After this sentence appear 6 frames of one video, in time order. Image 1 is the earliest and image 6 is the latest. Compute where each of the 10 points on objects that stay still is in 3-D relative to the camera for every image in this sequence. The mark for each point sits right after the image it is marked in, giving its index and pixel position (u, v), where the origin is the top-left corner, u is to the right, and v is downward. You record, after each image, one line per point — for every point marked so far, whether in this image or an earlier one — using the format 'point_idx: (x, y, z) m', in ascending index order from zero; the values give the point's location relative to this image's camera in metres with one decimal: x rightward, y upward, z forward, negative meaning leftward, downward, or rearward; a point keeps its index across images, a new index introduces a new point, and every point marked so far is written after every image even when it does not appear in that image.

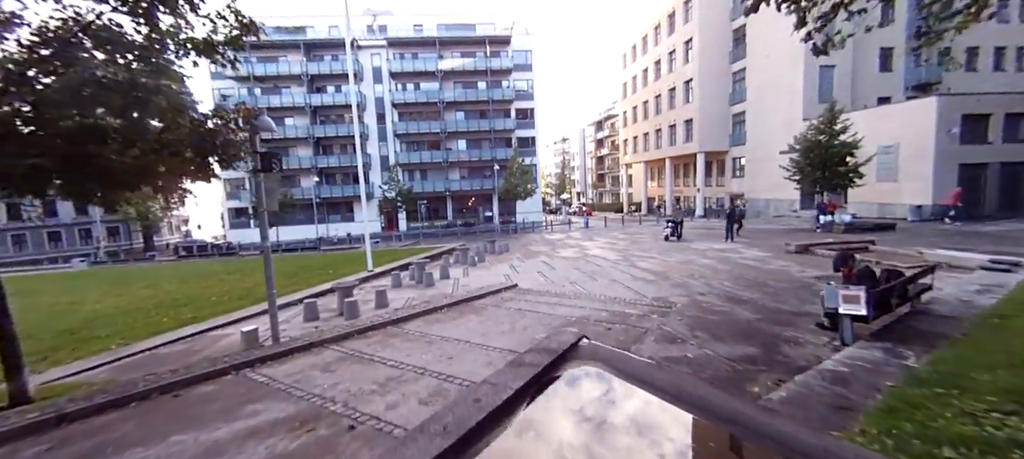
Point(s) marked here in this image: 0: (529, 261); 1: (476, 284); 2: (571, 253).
0: (+0.7, -1.3, +17.0) m
1: (-1.2, -1.7, +12.2) m
2: (+2.6, -1.1, +18.6) m
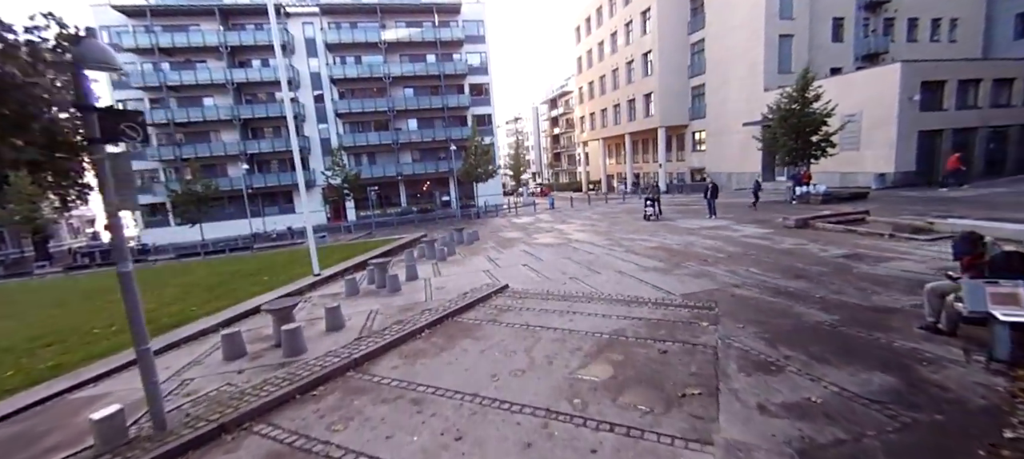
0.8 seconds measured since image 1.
0: (-0.2, -0.8, +14.8) m
1: (-1.5, -1.4, +9.9) m
2: (+1.5, -0.4, +16.7) m
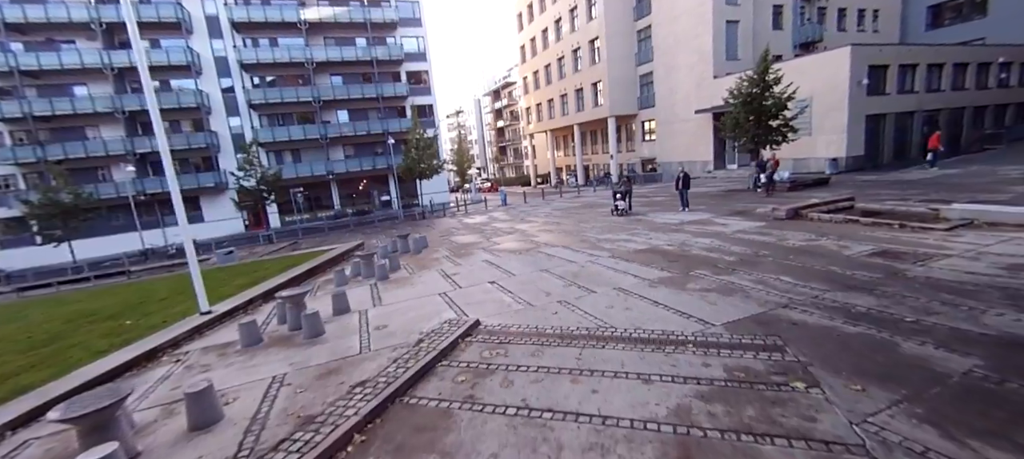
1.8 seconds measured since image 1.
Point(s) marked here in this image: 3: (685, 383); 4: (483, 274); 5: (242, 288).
0: (-1.5, -1.0, +12.2) m
1: (-2.0, -1.7, +7.1) m
2: (-0.1, -0.5, +14.2) m
3: (+1.8, -1.6, +4.2) m
4: (-0.7, -1.1, +10.1) m
5: (-7.6, -1.7, +11.1) m
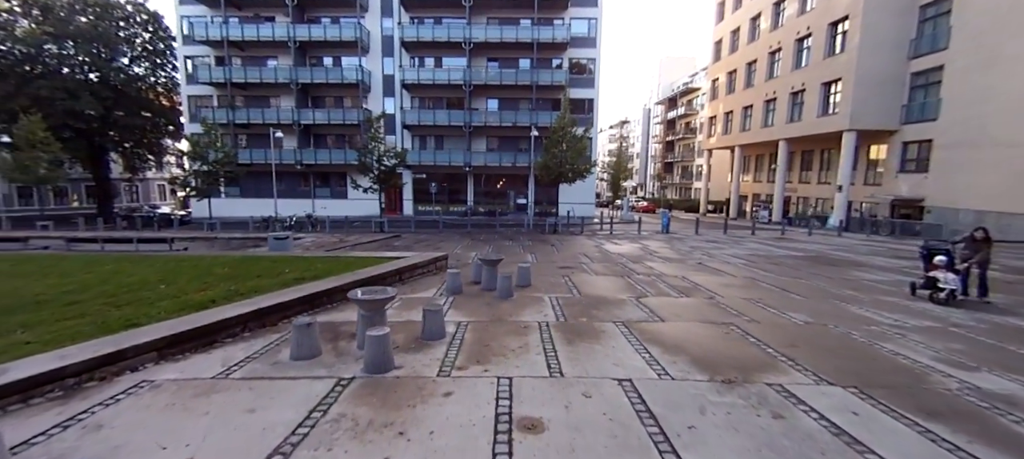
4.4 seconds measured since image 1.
0: (+0.8, -1.7, +5.1) m
1: (-1.6, -2.0, +0.6) m
2: (+2.9, -1.6, +6.6) m
3: (+1.0, -2.4, -3.5) m
4: (+0.7, -1.8, +2.9) m
5: (-5.3, -1.3, +6.3) m
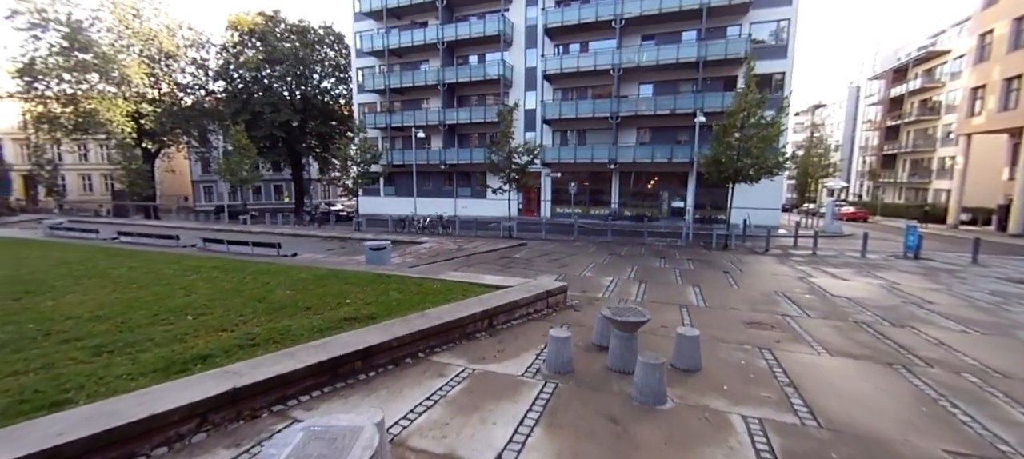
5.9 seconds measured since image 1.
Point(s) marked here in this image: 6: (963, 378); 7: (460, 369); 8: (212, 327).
0: (+1.3, -2.2, +1.1) m
1: (-2.6, -2.4, -2.3) m
2: (+3.7, -2.2, +1.7) m
3: (-1.7, -2.9, -7.1) m
4: (+0.4, -2.4, -0.9) m
5: (-4.1, -1.6, +4.3) m
6: (+6.2, -1.9, +5.4) m
7: (-0.7, -1.9, +5.3) m
8: (-4.2, -1.4, +5.6) m
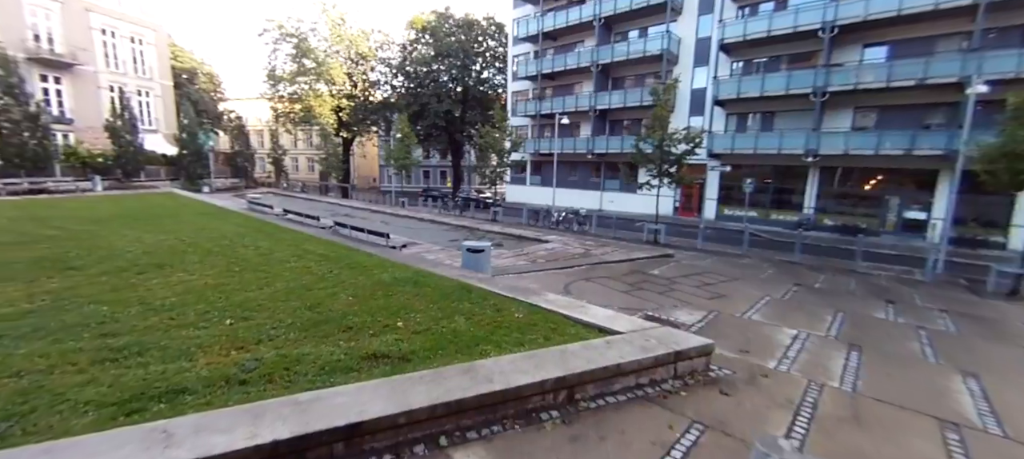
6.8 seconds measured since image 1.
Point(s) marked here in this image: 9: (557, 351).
0: (0.0, -2.7, -1.5) m
1: (-4.9, -2.6, -3.2) m
2: (+2.5, -2.9, -1.8) m
3: (-5.8, -3.2, -7.9) m
4: (-1.6, -2.8, -3.0) m
5: (-3.7, -1.6, +3.5) m
6: (+6.1, -2.7, +0.7) m
7: (-0.2, -2.1, +3.2) m
8: (-3.3, -1.4, +4.7) m
9: (+0.7, -1.6, +4.8) m
